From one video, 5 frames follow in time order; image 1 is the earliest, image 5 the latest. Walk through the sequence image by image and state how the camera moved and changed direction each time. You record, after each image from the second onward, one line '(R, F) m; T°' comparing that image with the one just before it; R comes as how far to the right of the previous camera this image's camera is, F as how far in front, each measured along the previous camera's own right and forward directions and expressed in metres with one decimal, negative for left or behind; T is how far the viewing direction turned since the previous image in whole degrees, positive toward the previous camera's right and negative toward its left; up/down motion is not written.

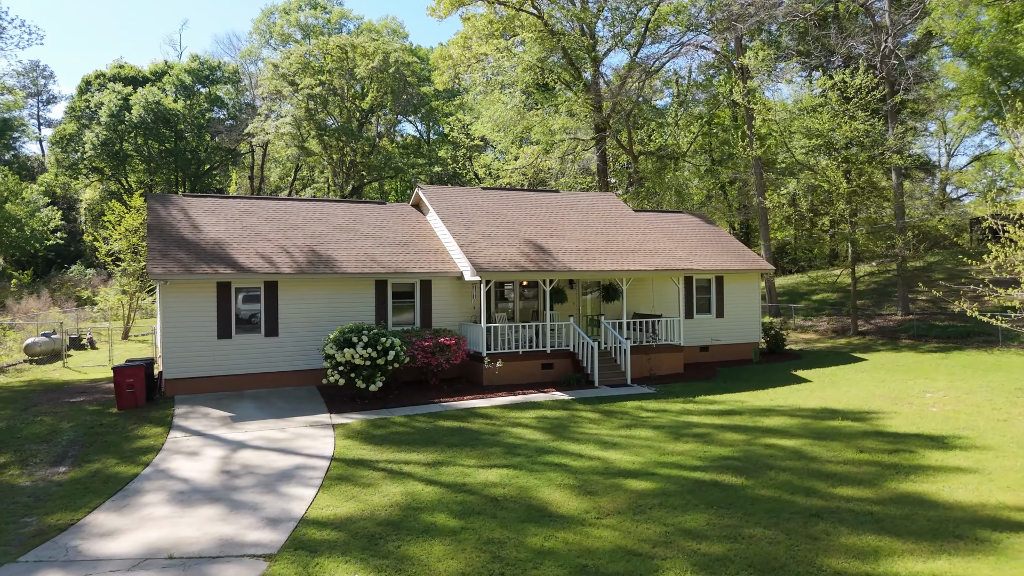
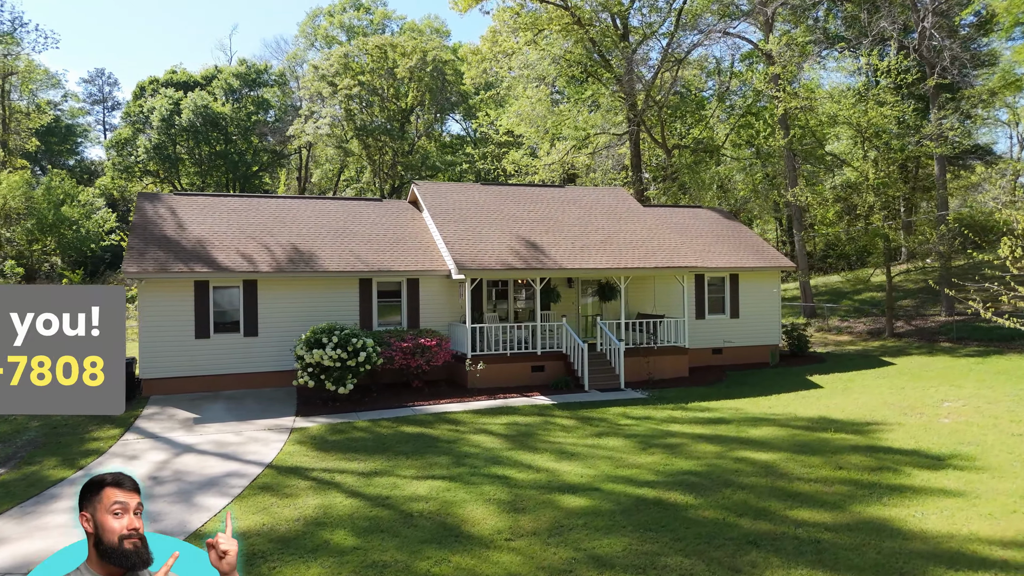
(+1.6, +0.7) m; -4°
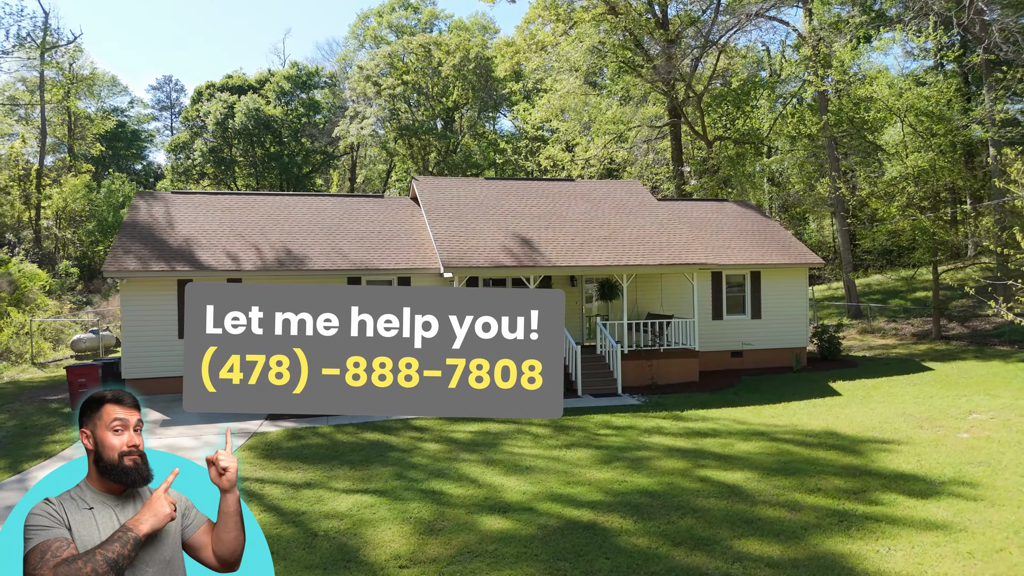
(+1.6, +0.8) m; -5°
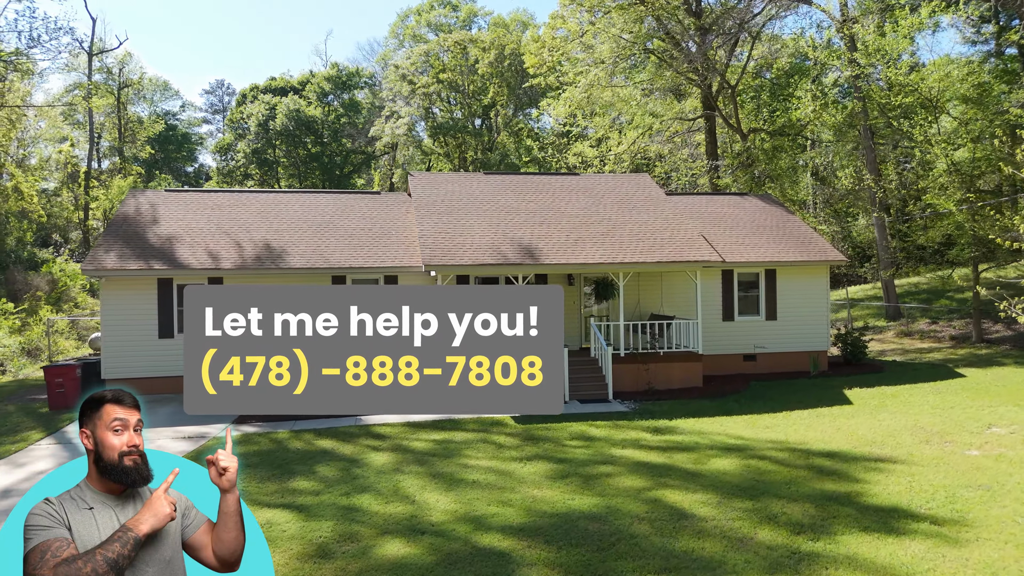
(+1.4, +0.8) m; -4°
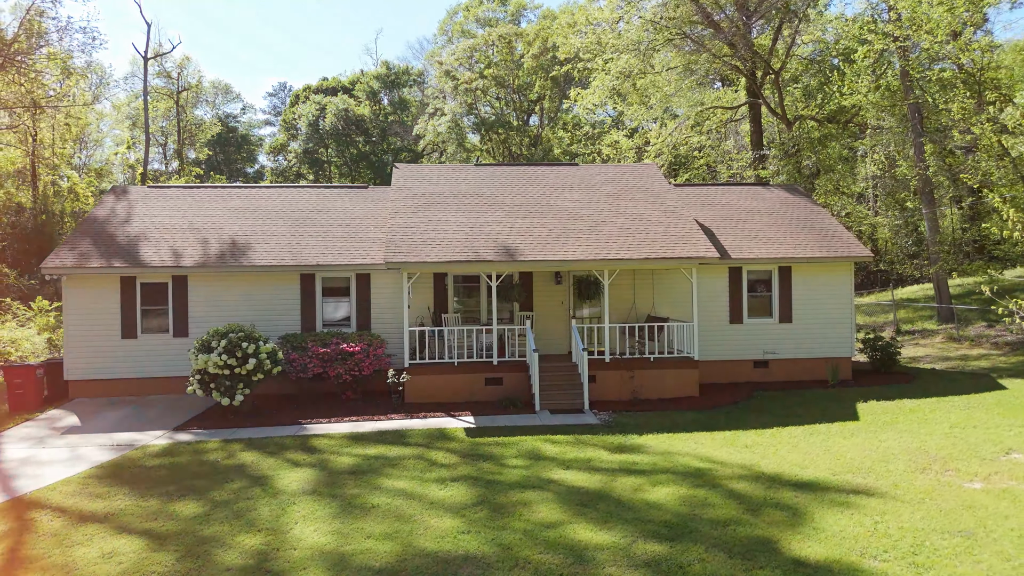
(+1.9, +1.1) m; -5°
